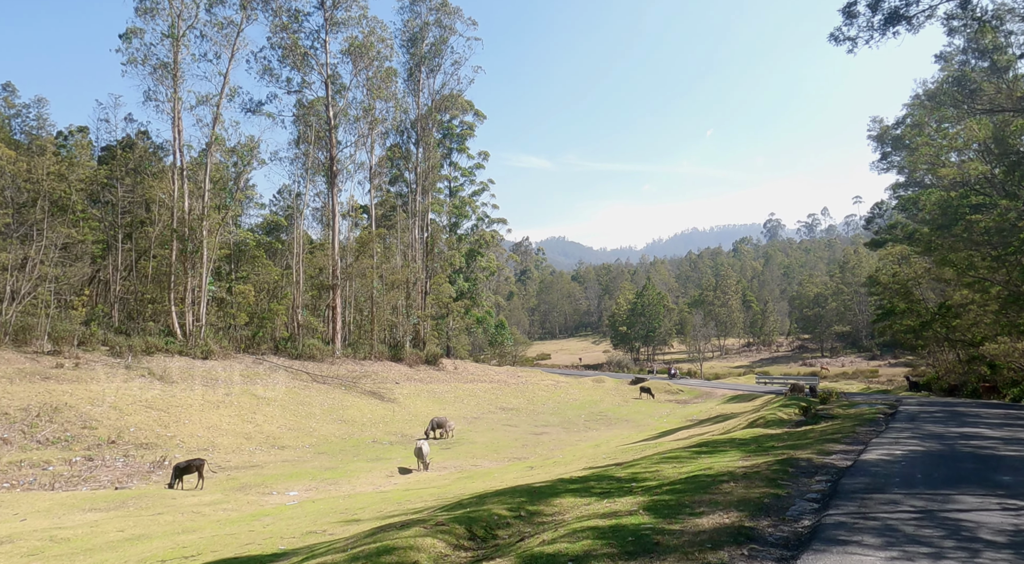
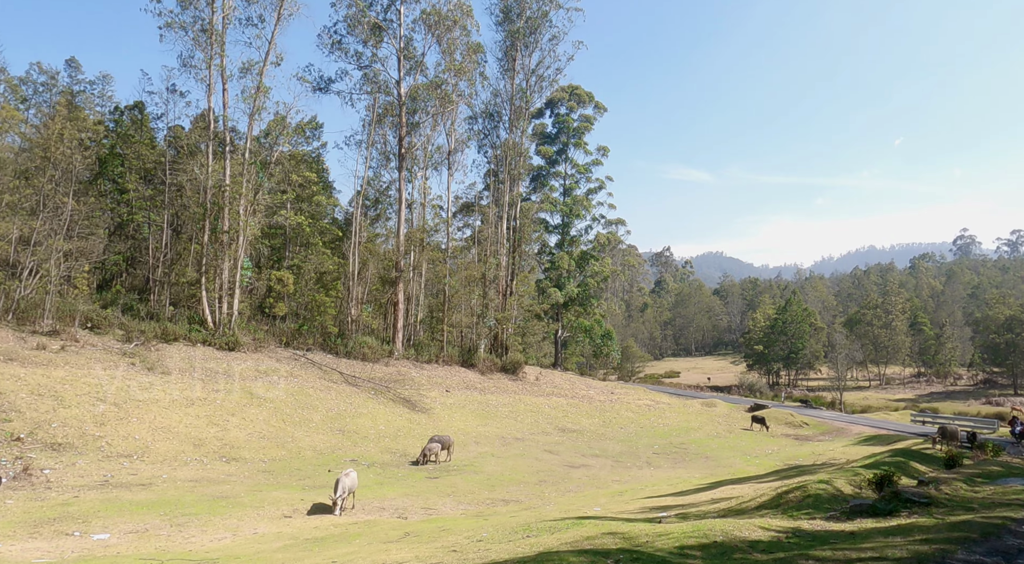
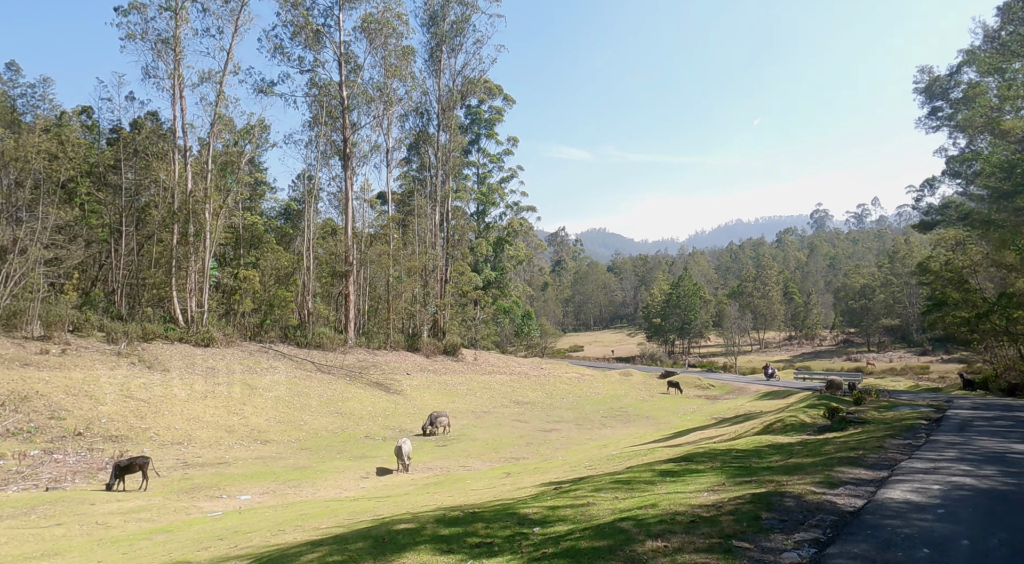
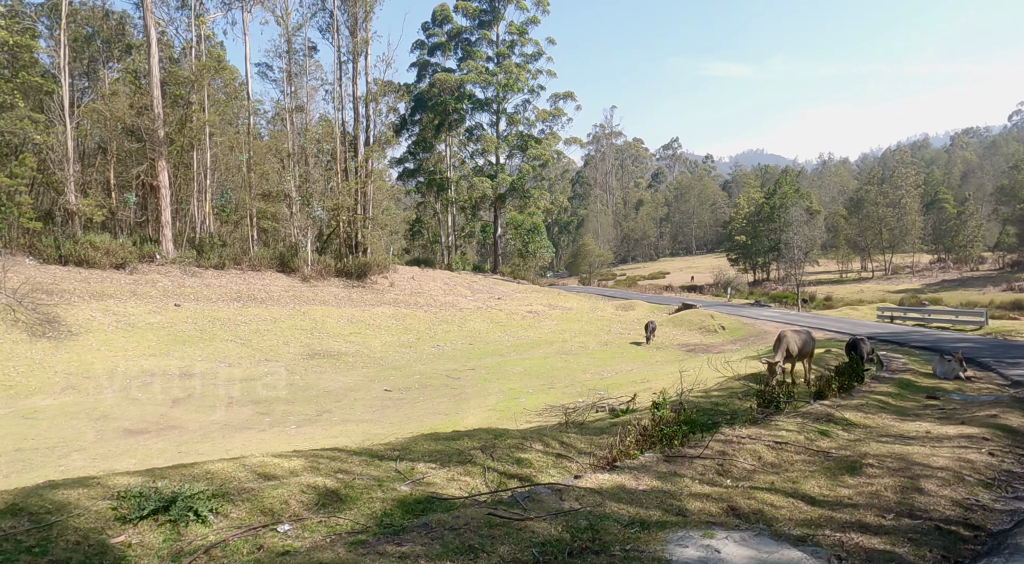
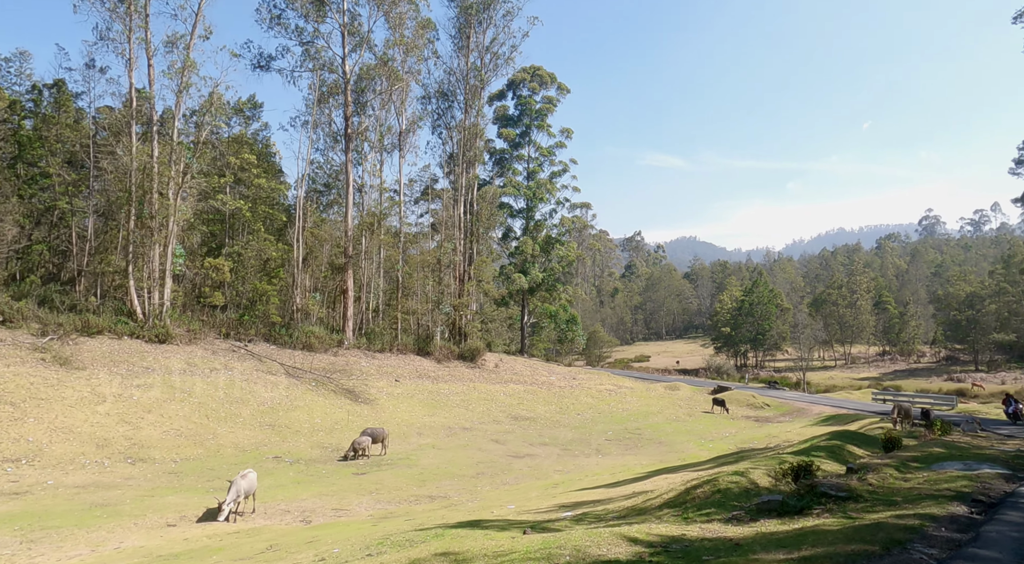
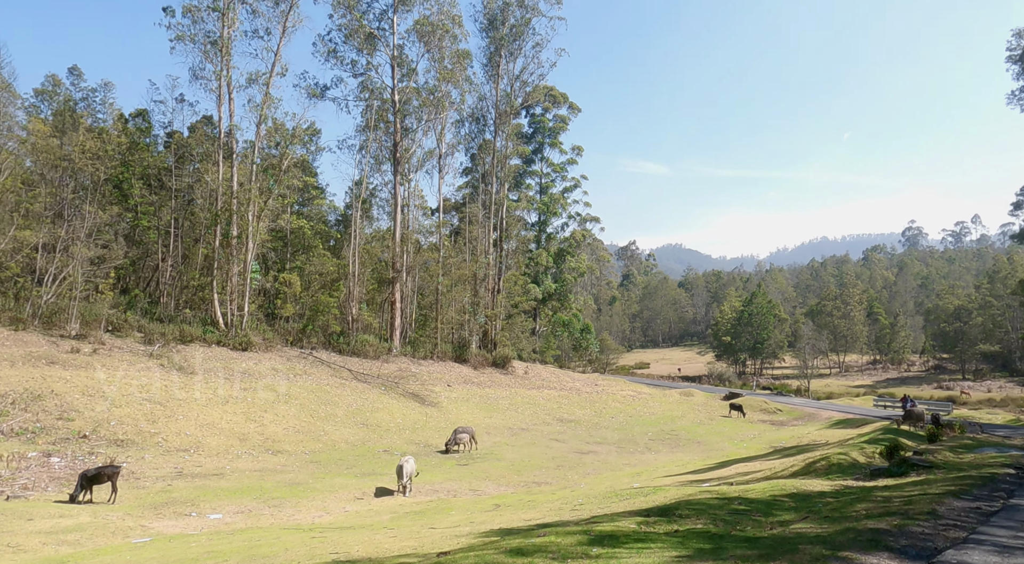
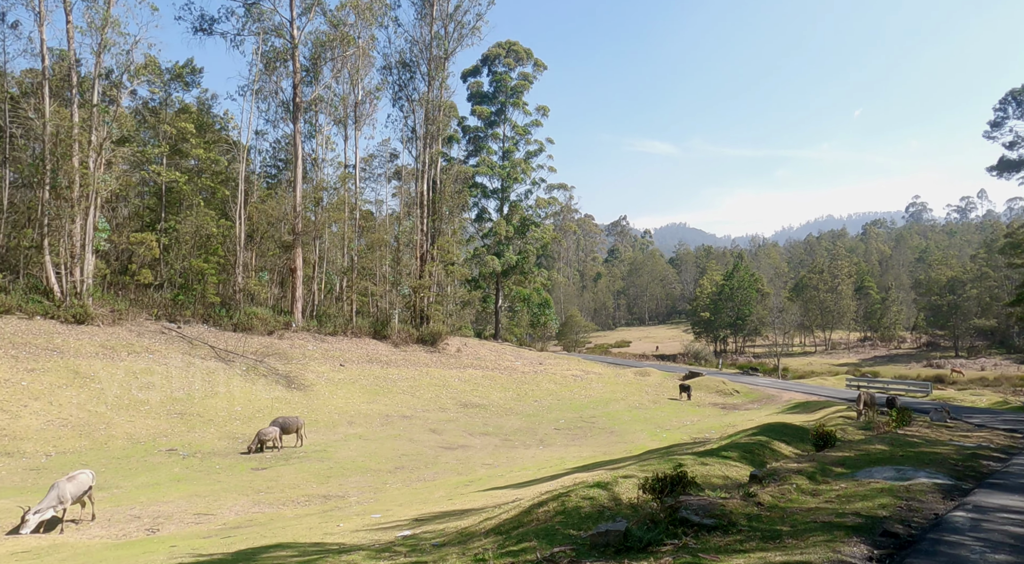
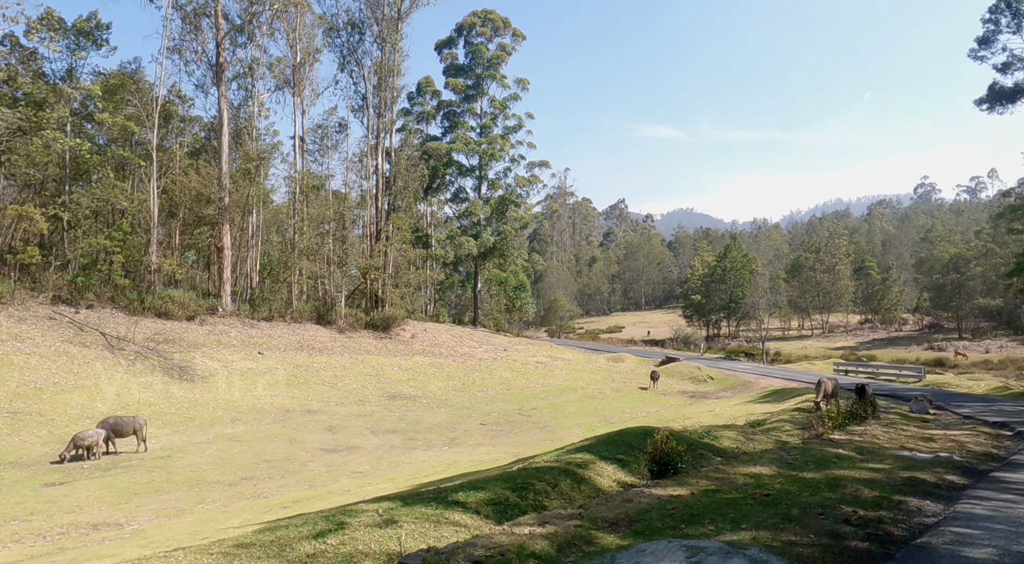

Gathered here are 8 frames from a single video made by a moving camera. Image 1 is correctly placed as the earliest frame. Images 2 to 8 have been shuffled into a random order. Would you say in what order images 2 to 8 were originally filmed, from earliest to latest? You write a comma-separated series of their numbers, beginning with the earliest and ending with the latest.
3, 6, 2, 5, 7, 8, 4
